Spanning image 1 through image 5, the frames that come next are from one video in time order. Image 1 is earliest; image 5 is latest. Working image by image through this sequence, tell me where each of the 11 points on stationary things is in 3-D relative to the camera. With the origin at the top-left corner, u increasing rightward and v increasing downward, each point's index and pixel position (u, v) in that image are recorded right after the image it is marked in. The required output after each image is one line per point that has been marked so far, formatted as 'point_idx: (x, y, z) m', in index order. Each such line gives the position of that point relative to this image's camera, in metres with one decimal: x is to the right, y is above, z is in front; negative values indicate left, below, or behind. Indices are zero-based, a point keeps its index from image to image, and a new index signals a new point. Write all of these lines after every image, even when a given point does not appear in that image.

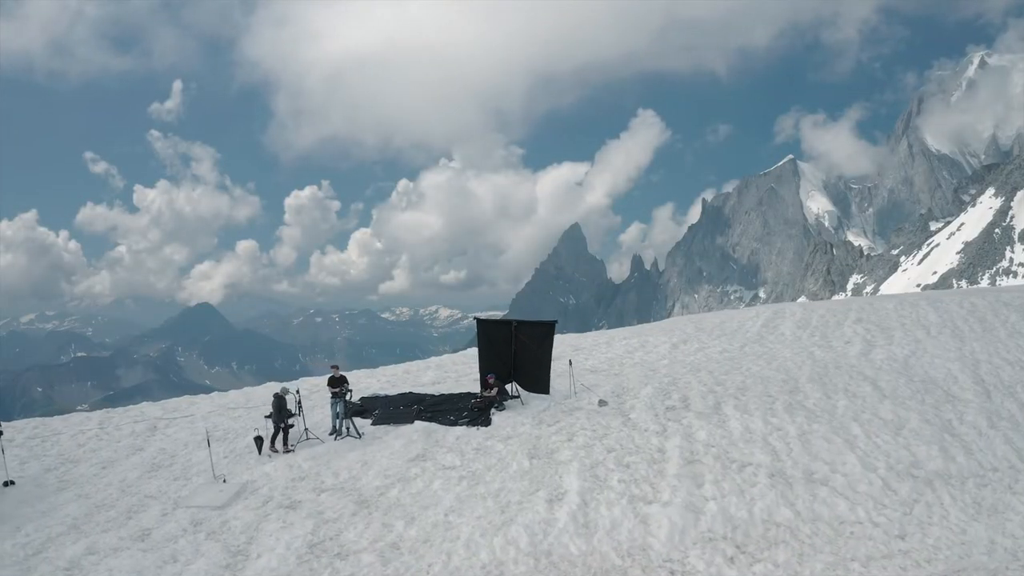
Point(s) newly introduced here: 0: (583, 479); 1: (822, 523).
0: (+2.5, -6.6, +19.4) m
1: (+10.1, -7.6, +18.2) m
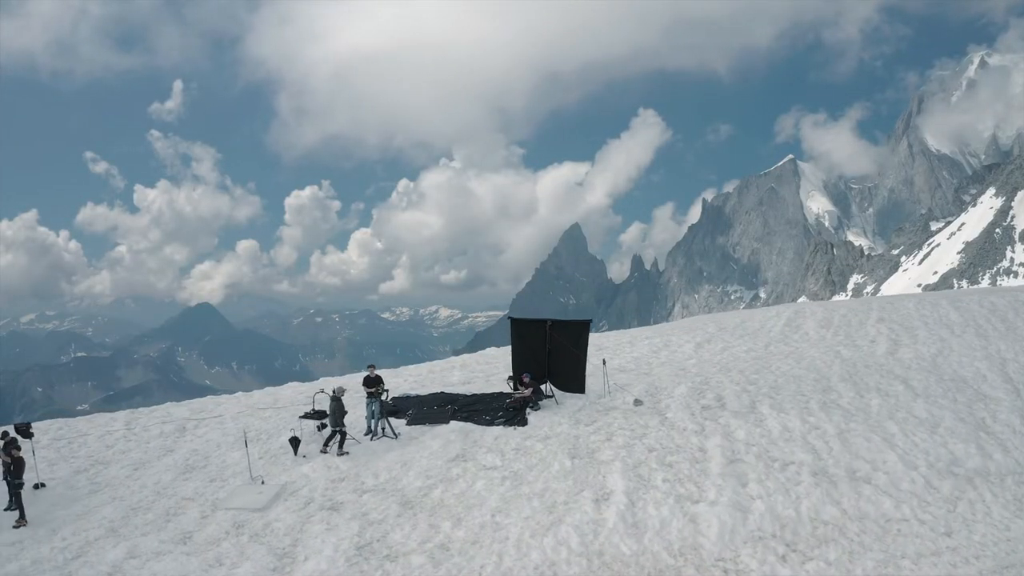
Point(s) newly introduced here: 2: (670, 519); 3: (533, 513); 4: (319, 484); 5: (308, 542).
0: (+4.0, -6.6, +19.3) m
1: (+11.6, -7.5, +18.2) m
2: (+5.0, -7.3, +17.8) m
3: (+0.7, -7.2, +18.1) m
4: (-6.9, -7.0, +20.0) m
5: (-6.4, -7.9, +17.3) m
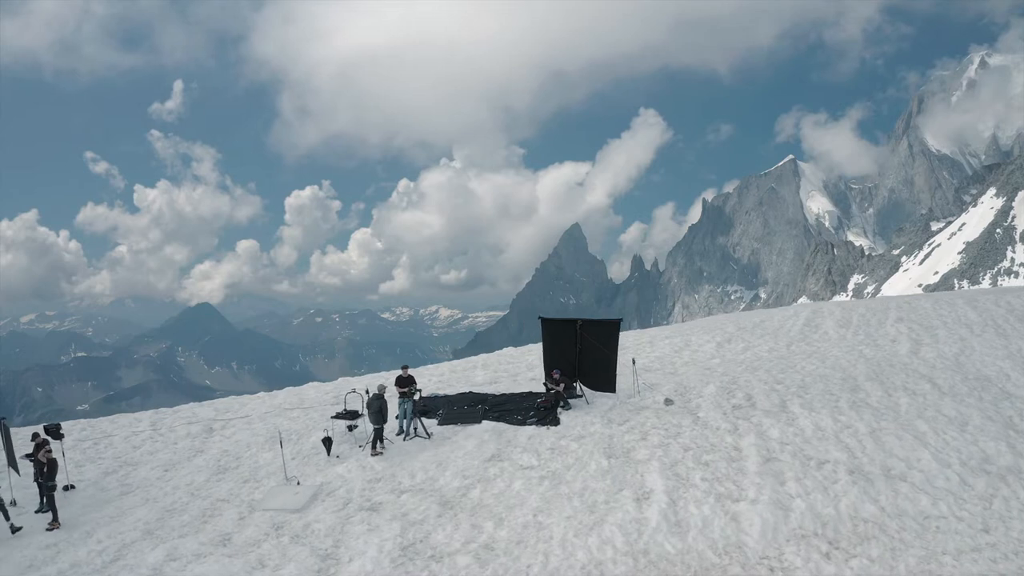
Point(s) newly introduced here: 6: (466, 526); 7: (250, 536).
0: (+5.3, -6.5, +19.3) m
1: (+12.9, -7.5, +18.2) m
2: (+6.4, -7.3, +17.8) m
3: (+2.0, -7.2, +18.1) m
4: (-5.6, -7.0, +19.9) m
5: (-5.0, -7.9, +17.3) m
6: (-1.5, -7.6, +17.8) m
7: (-8.4, -8.0, +18.0) m
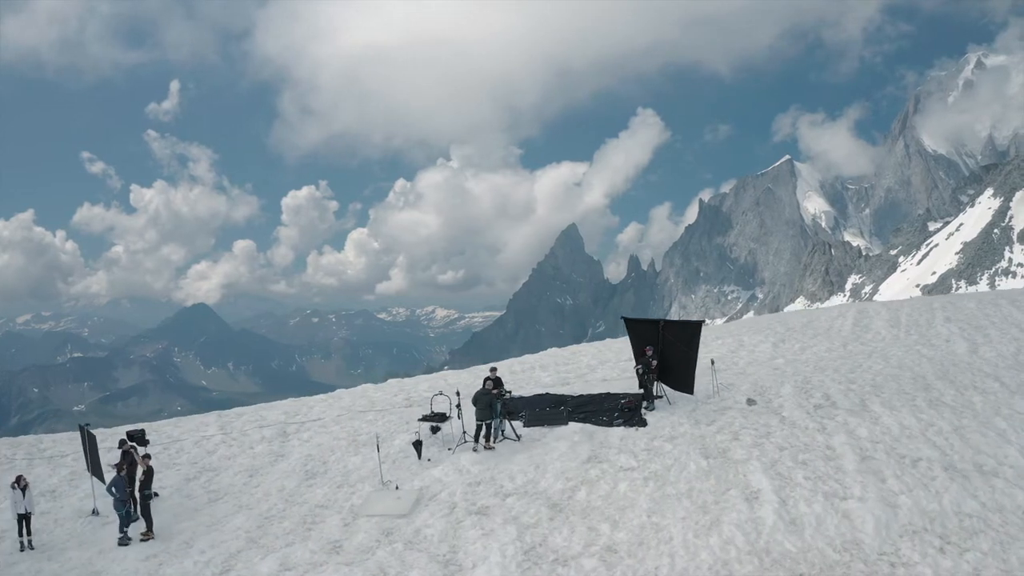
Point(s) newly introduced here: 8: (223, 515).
0: (+8.9, -6.6, +19.4) m
1: (+16.6, -7.5, +18.5) m
2: (+10.0, -7.3, +17.9) m
3: (+5.7, -7.3, +18.1) m
4: (-2.0, -7.1, +19.8) m
5: (-1.3, -8.0, +17.1) m
6: (+2.2, -7.6, +17.7) m
7: (-4.8, -8.1, +17.7) m
8: (-10.3, -8.0, +19.8) m
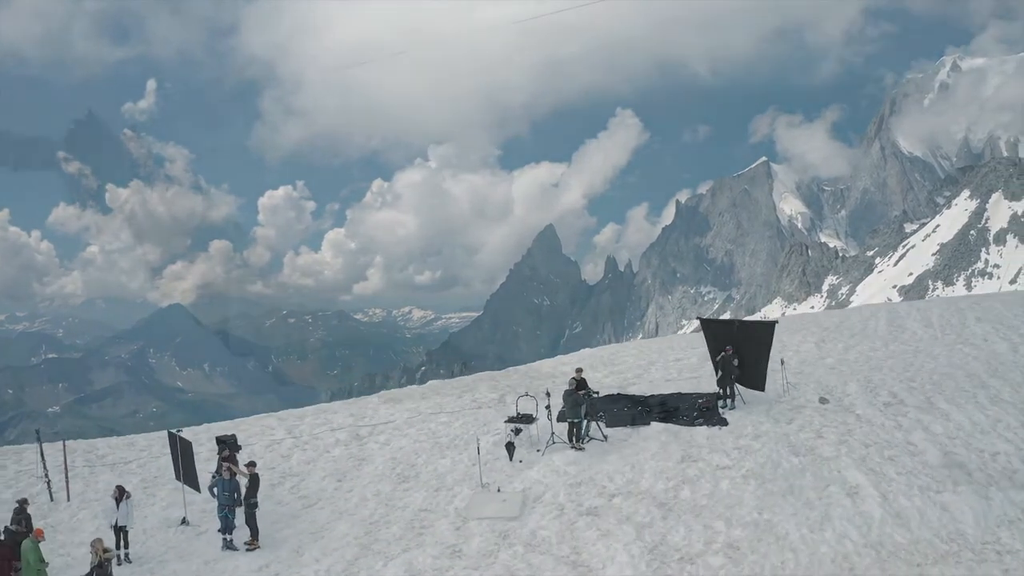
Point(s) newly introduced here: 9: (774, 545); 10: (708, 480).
0: (+12.6, -6.6, +20.0) m
1: (+20.3, -7.6, +19.5) m
2: (+13.7, -7.4, +18.6) m
3: (+9.4, -7.3, +18.5) m
4: (+1.6, -7.1, +19.8) m
5: (+2.4, -8.0, +17.2) m
6: (+5.9, -7.7, +18.0) m
7: (-1.0, -8.1, +17.6) m
8: (-6.6, -8.1, +19.4) m
9: (+8.1, -7.9, +17.2) m
10: (+6.9, -6.8, +20.0) m
